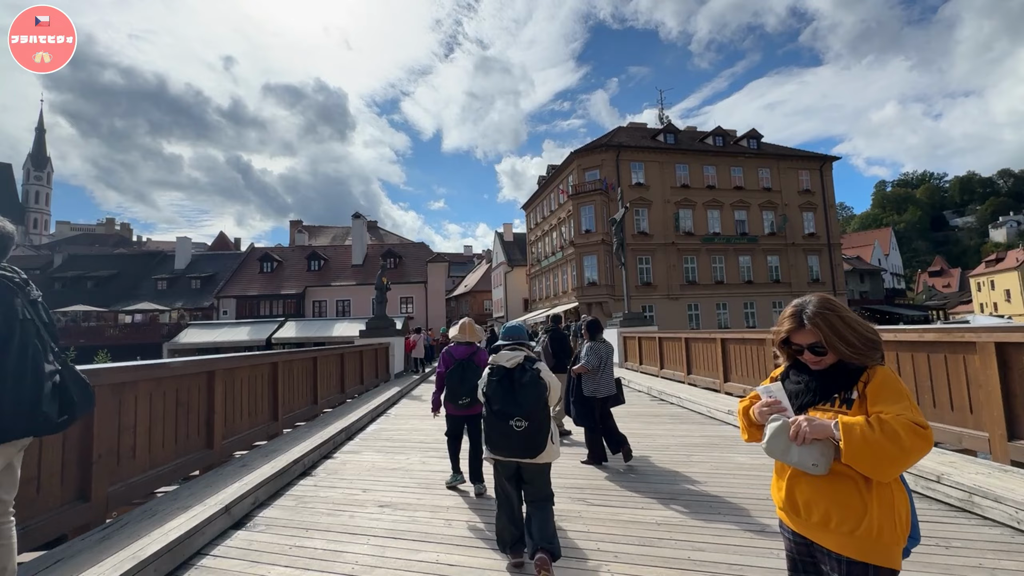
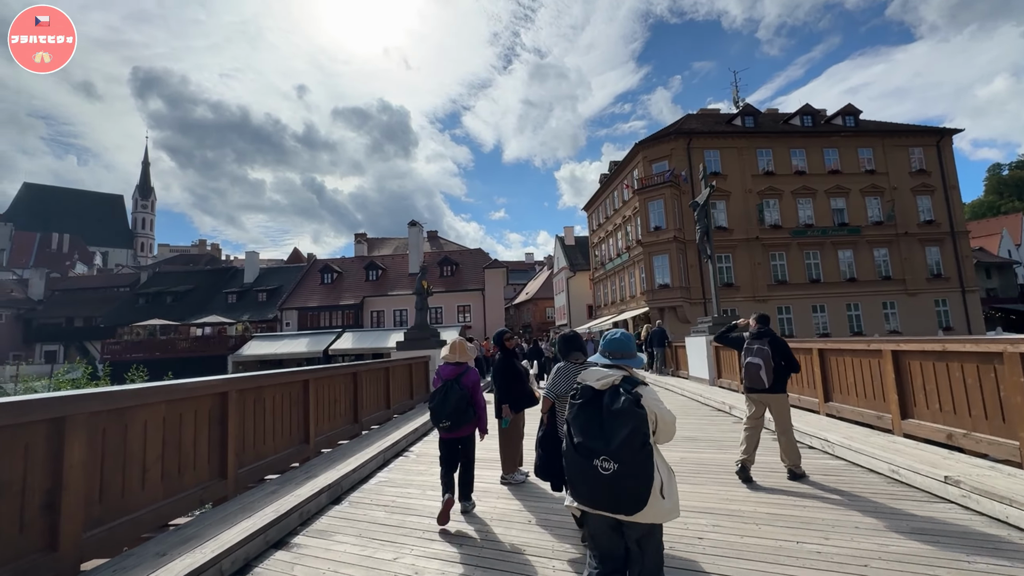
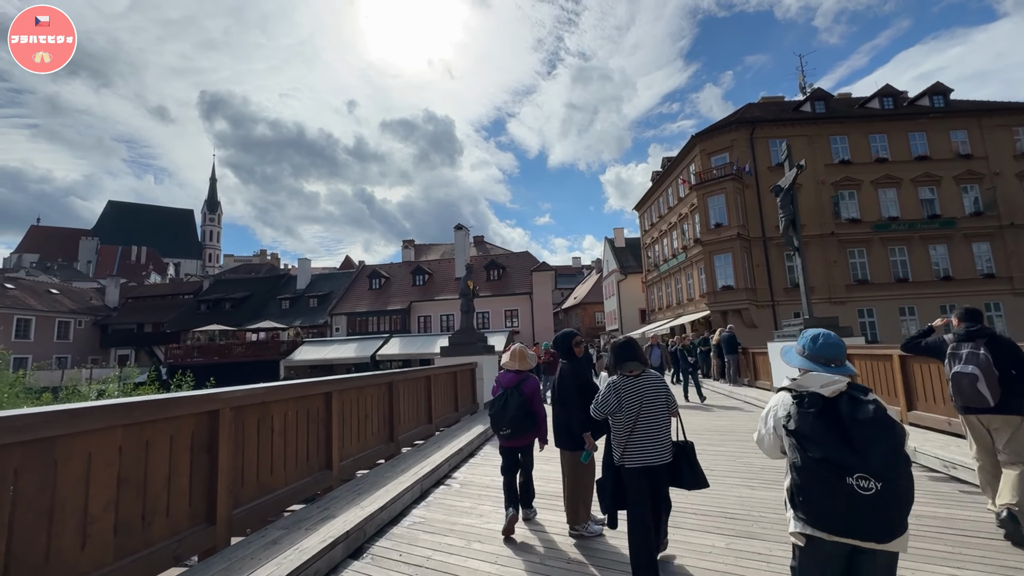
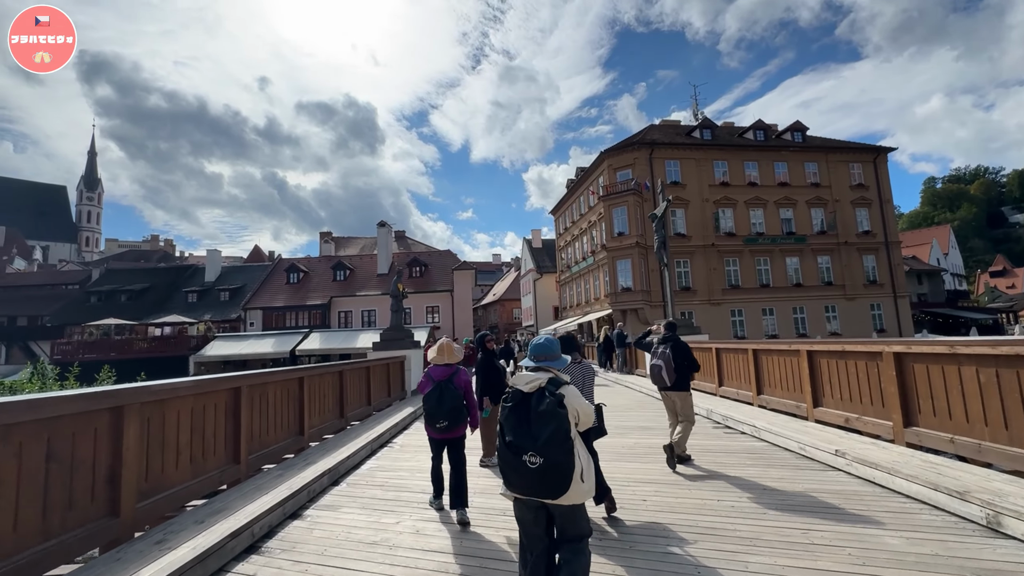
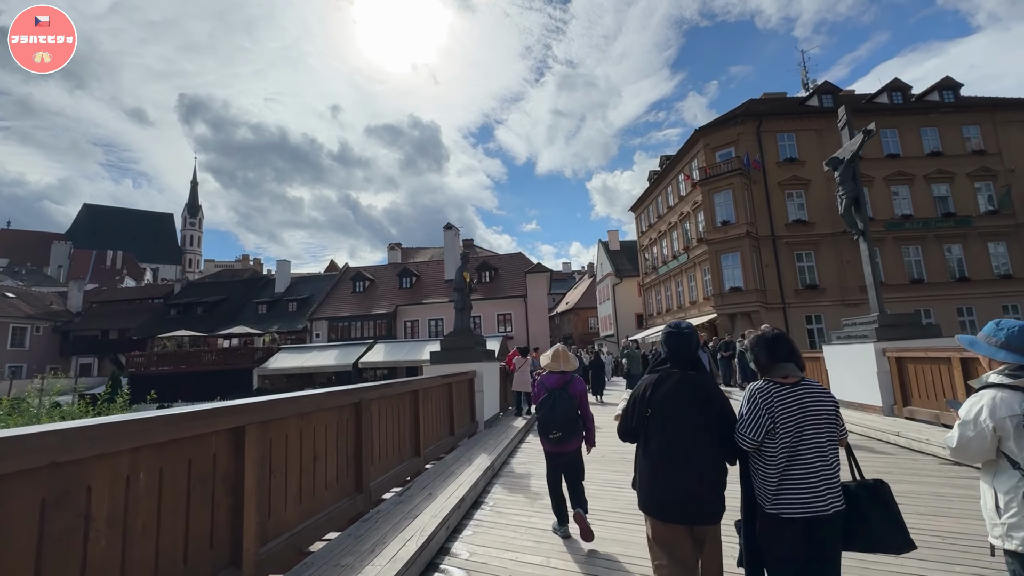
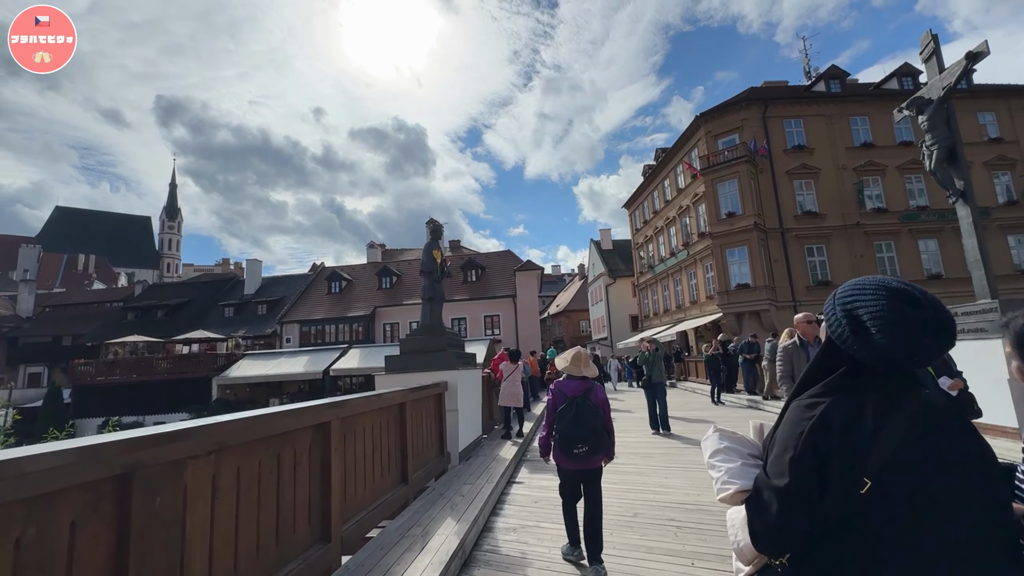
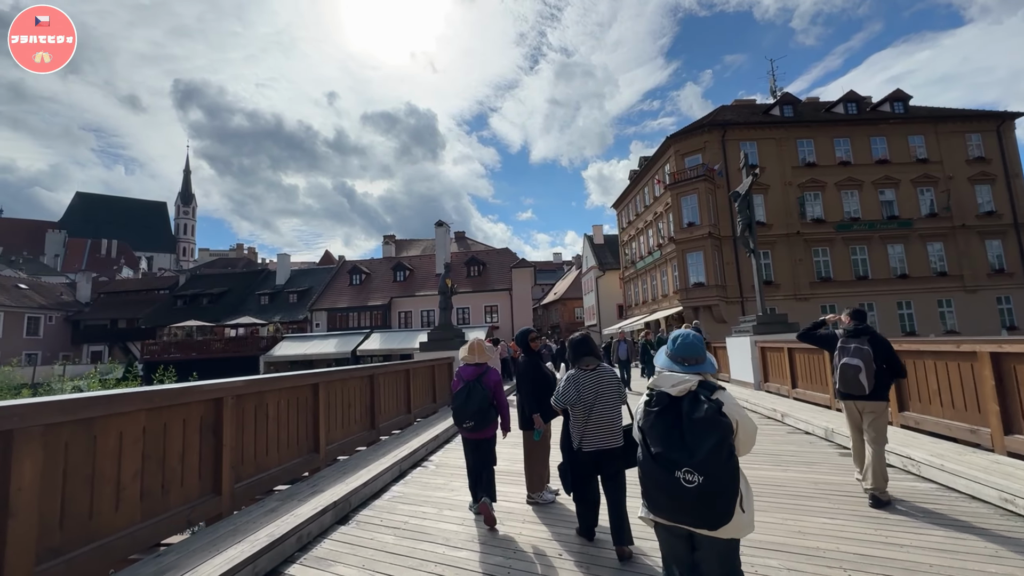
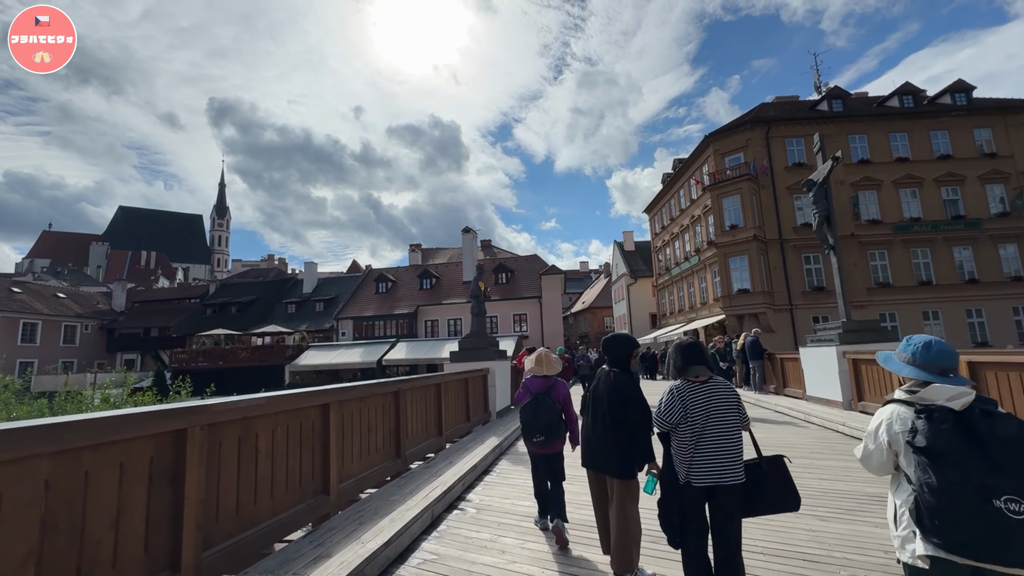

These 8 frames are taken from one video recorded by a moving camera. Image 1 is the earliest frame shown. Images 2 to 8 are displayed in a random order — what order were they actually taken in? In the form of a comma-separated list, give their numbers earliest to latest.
4, 2, 7, 3, 8, 5, 6
